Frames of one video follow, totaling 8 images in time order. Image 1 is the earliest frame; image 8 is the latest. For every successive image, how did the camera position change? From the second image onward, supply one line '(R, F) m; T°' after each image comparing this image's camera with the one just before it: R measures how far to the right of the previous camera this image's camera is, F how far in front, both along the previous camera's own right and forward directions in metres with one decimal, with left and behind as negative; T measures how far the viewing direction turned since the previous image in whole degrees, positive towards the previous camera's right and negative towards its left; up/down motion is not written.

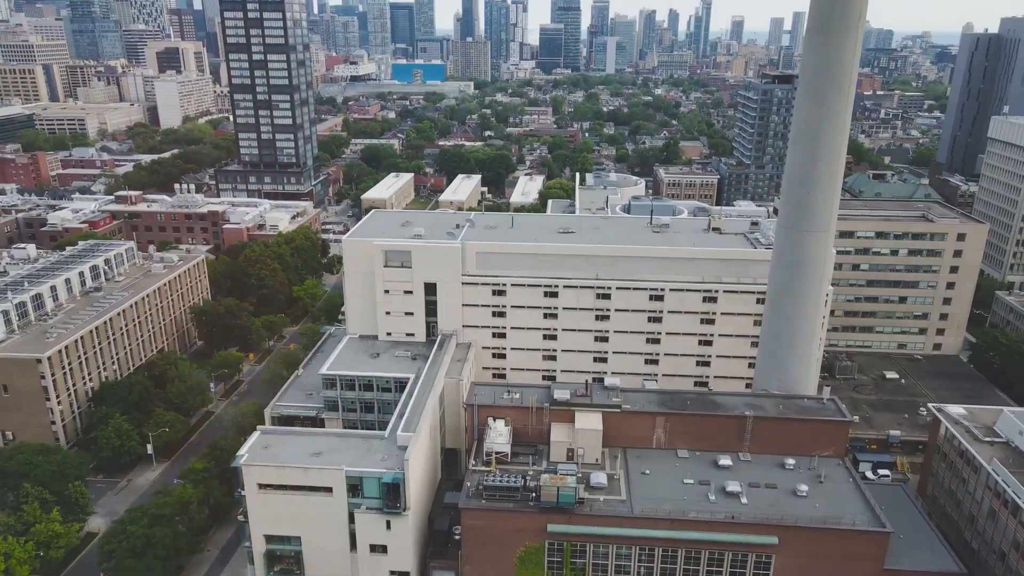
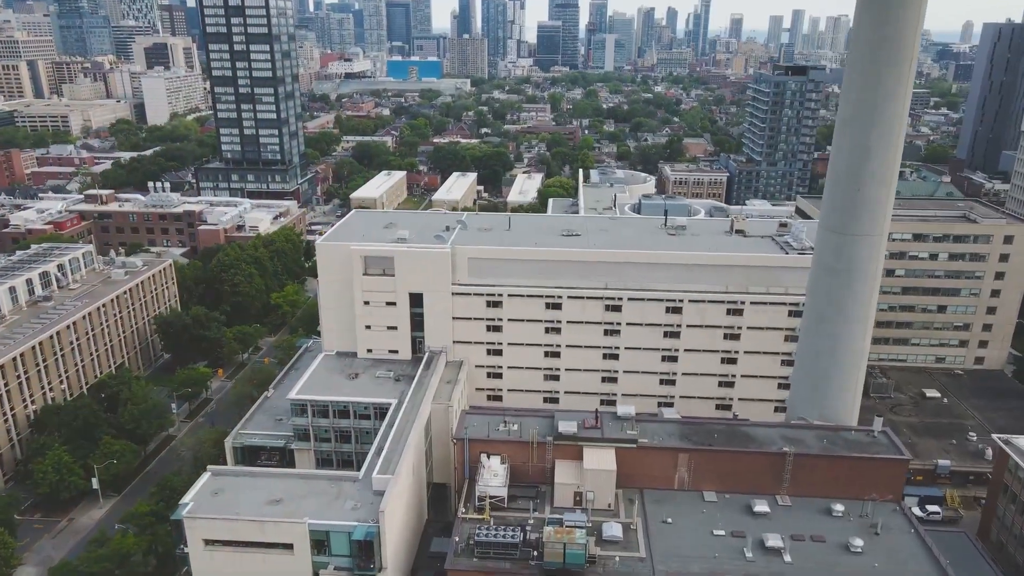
(0.0, +5.5) m; 0°
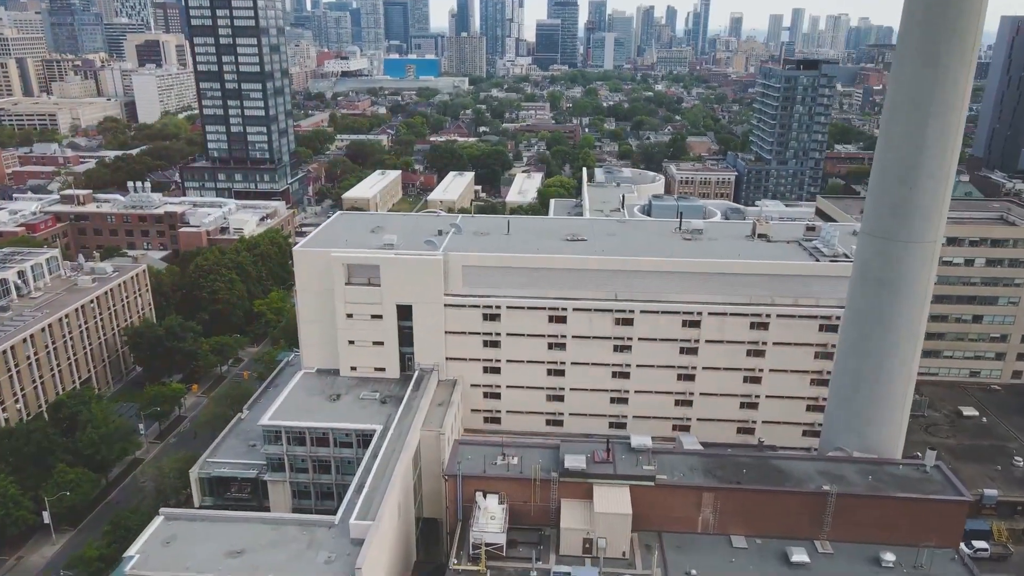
(0.0, +4.0) m; 0°
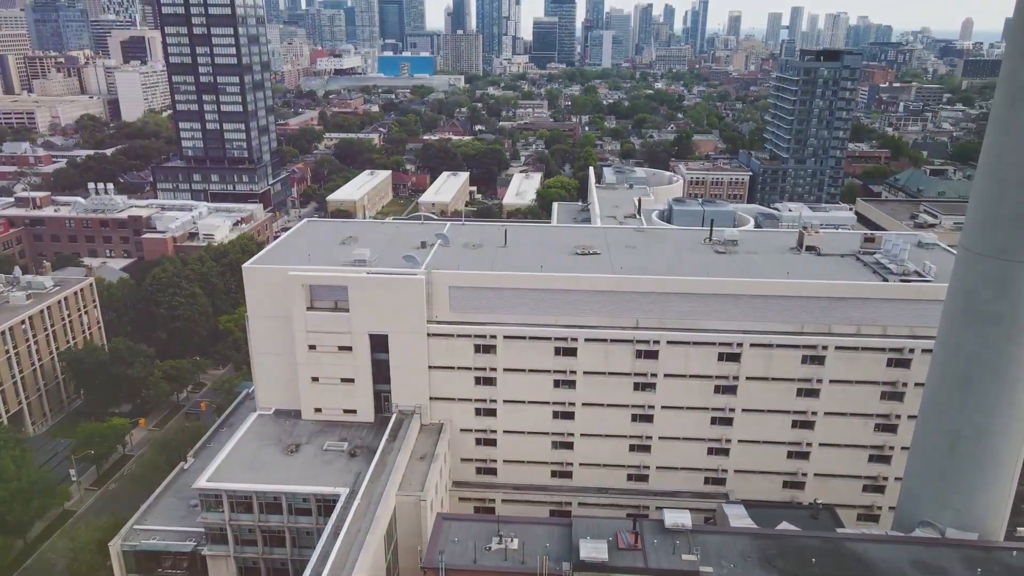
(0.0, +6.4) m; 0°
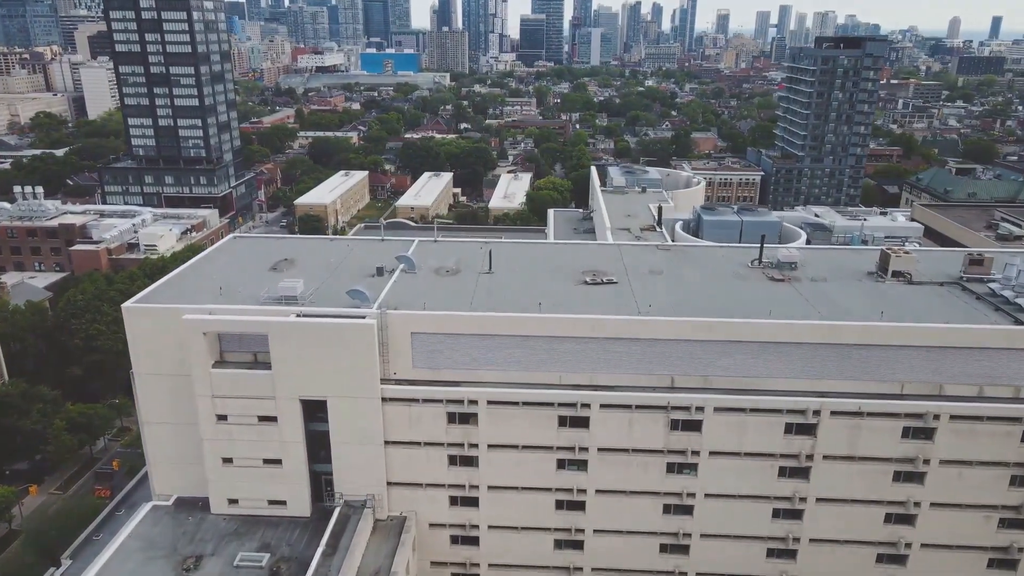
(0.0, +8.1) m; +1°
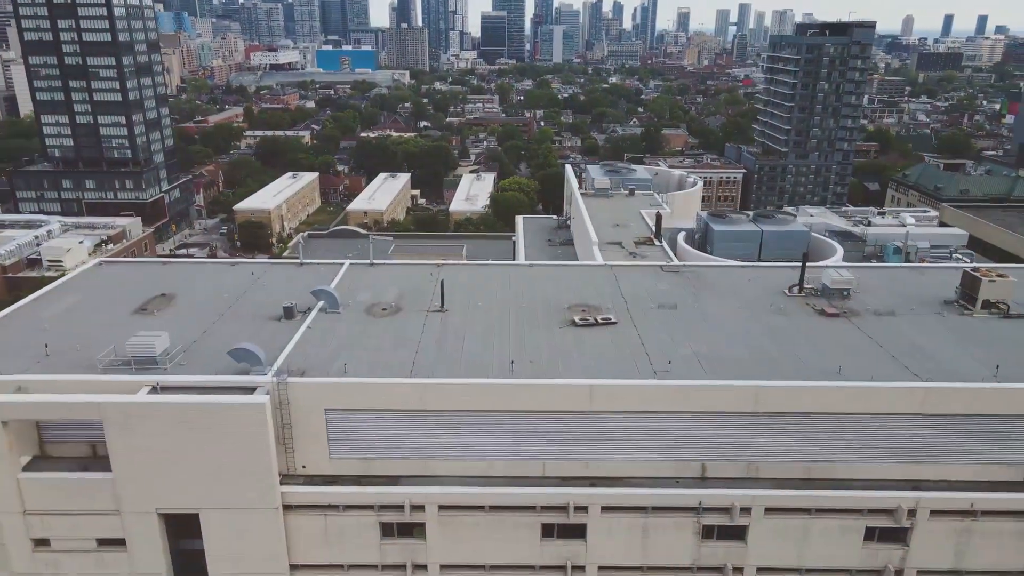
(+0.1, +6.5) m; +3°
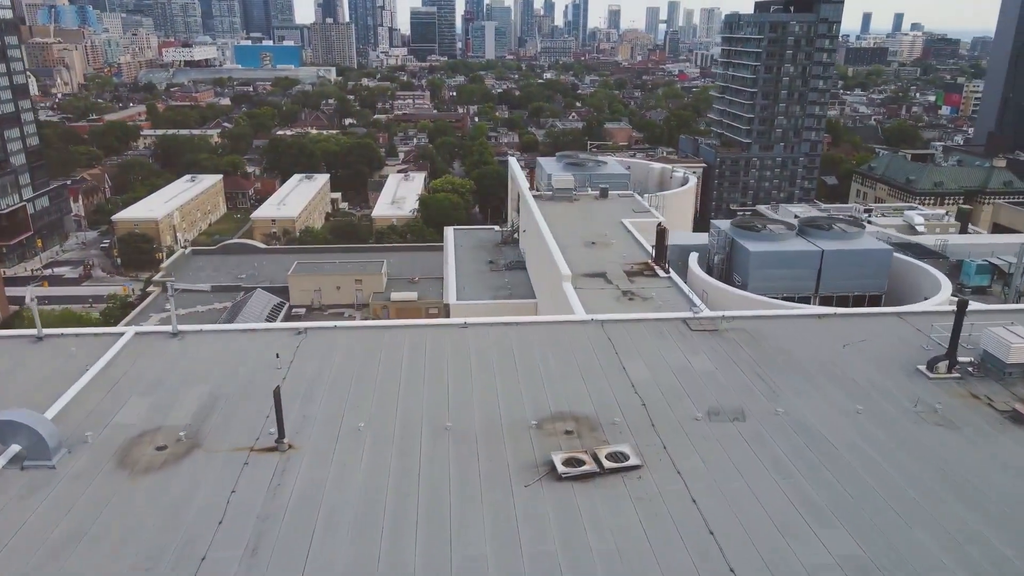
(+0.4, +9.1) m; +5°
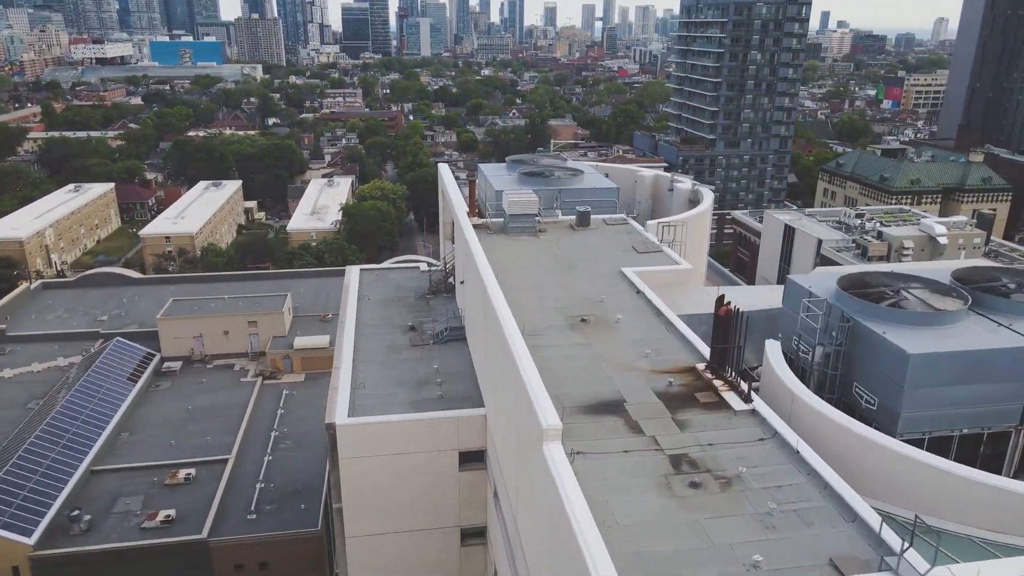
(+0.2, +8.1) m; +4°
